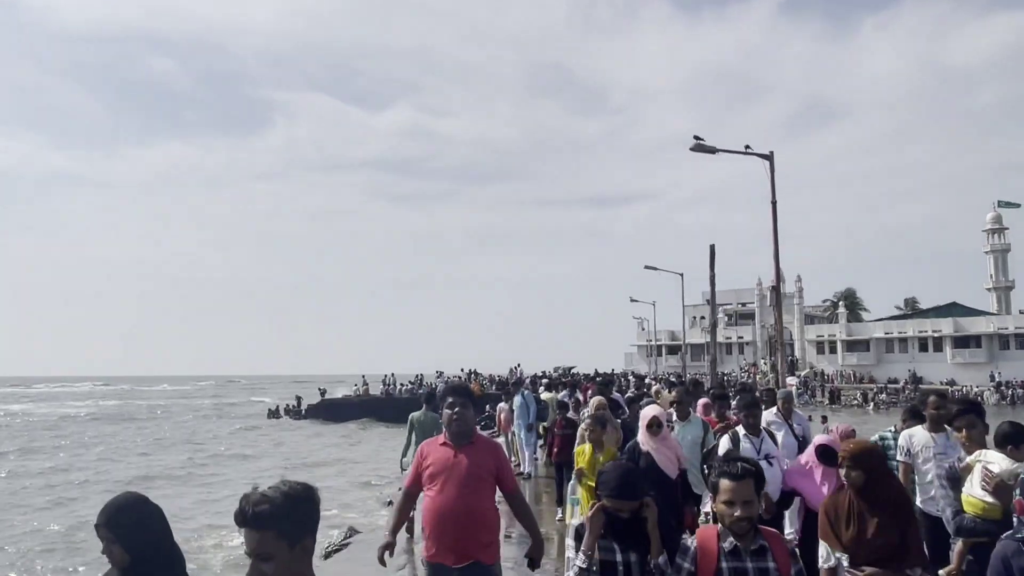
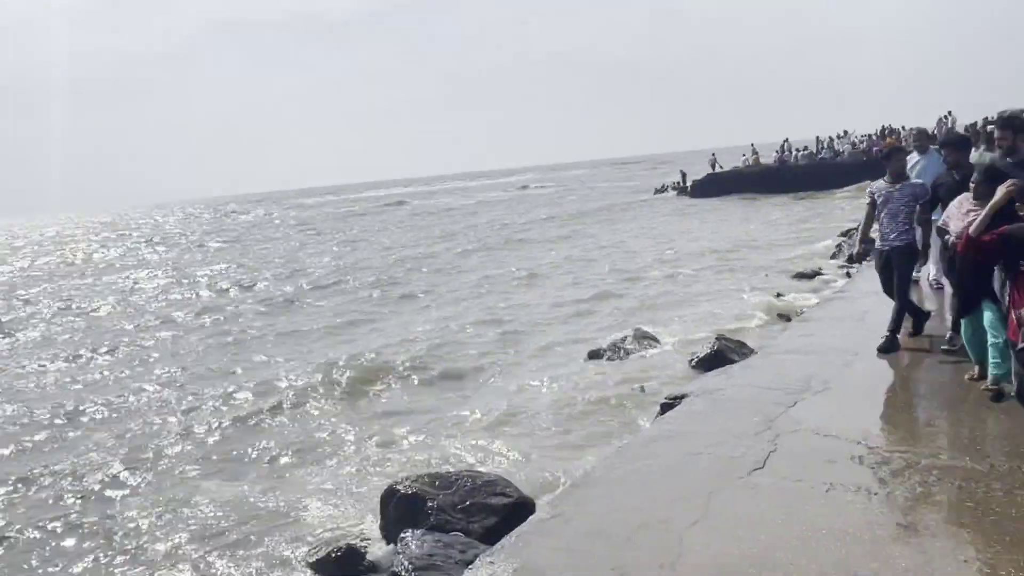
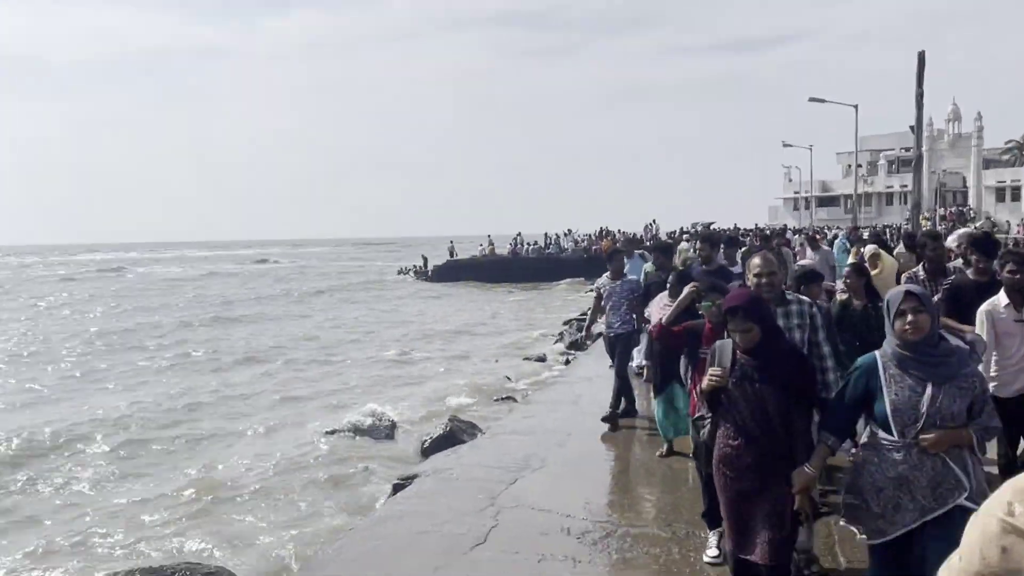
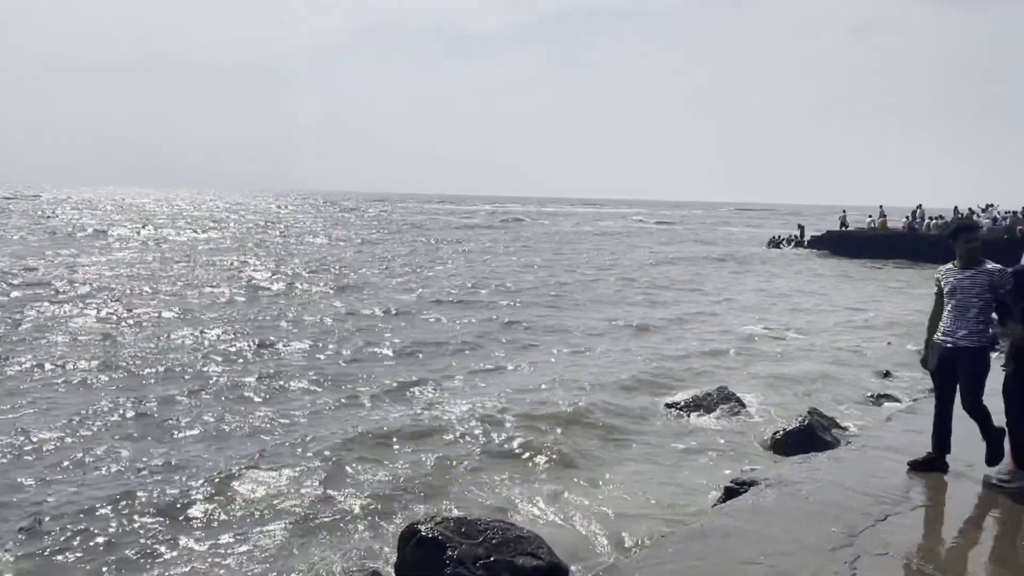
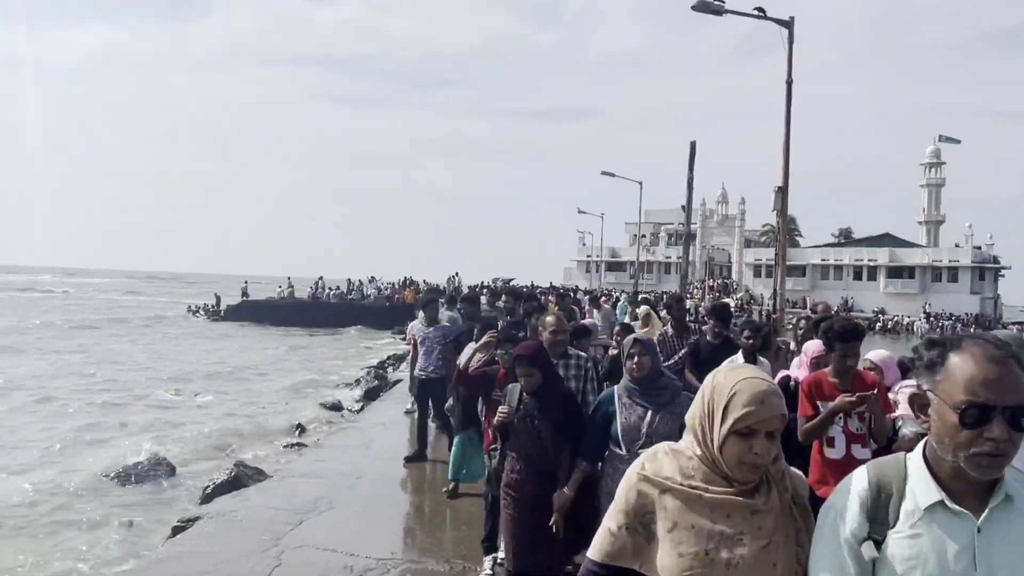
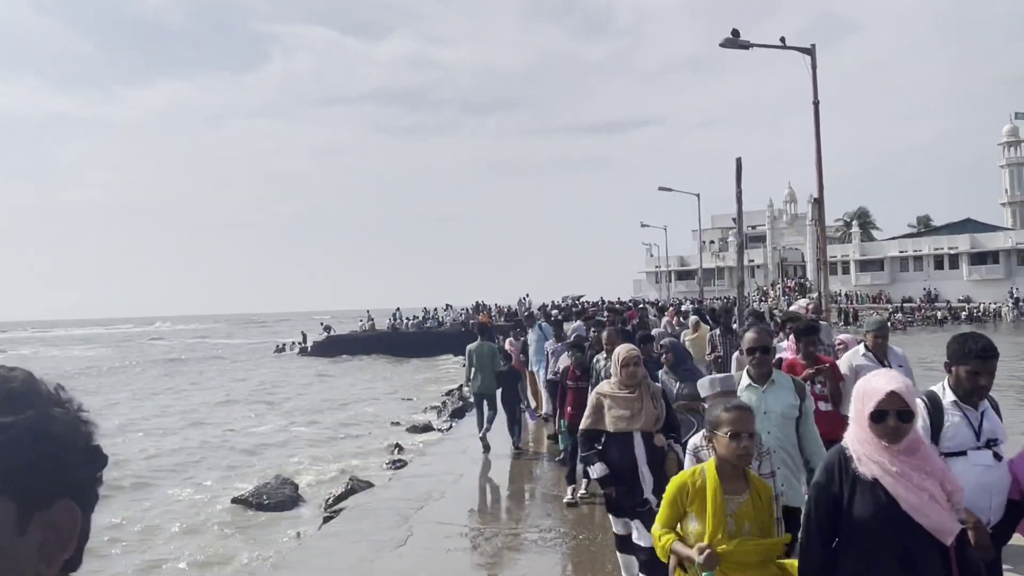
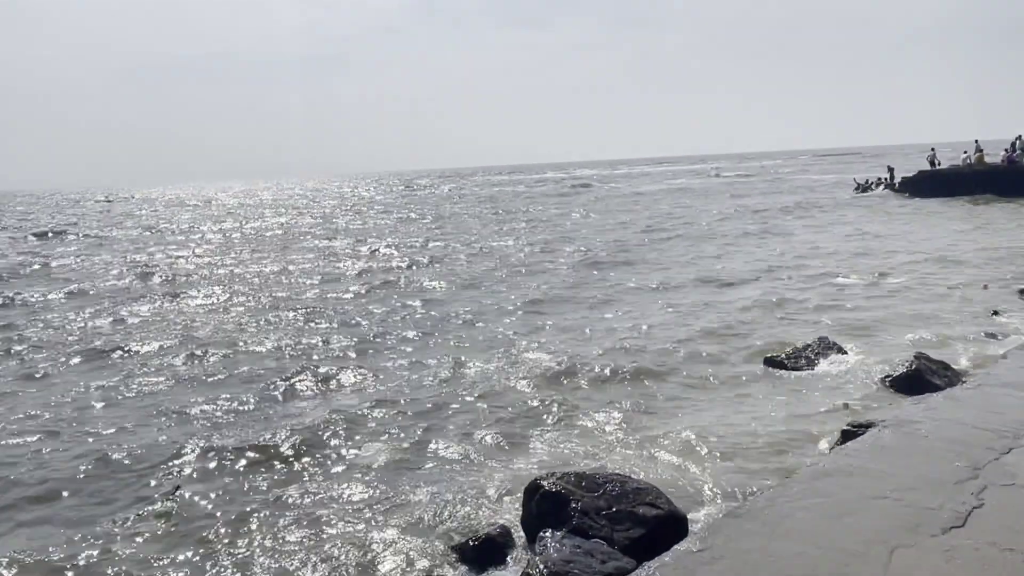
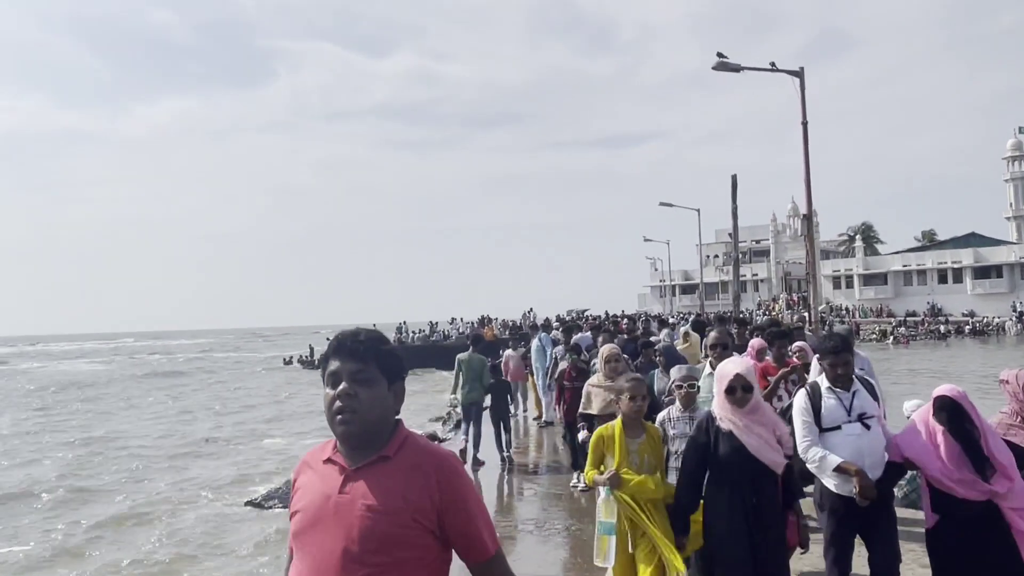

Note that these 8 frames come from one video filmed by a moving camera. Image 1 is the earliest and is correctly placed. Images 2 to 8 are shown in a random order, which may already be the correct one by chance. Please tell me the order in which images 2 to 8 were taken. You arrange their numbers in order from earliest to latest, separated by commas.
8, 6, 5, 3, 2, 7, 4
